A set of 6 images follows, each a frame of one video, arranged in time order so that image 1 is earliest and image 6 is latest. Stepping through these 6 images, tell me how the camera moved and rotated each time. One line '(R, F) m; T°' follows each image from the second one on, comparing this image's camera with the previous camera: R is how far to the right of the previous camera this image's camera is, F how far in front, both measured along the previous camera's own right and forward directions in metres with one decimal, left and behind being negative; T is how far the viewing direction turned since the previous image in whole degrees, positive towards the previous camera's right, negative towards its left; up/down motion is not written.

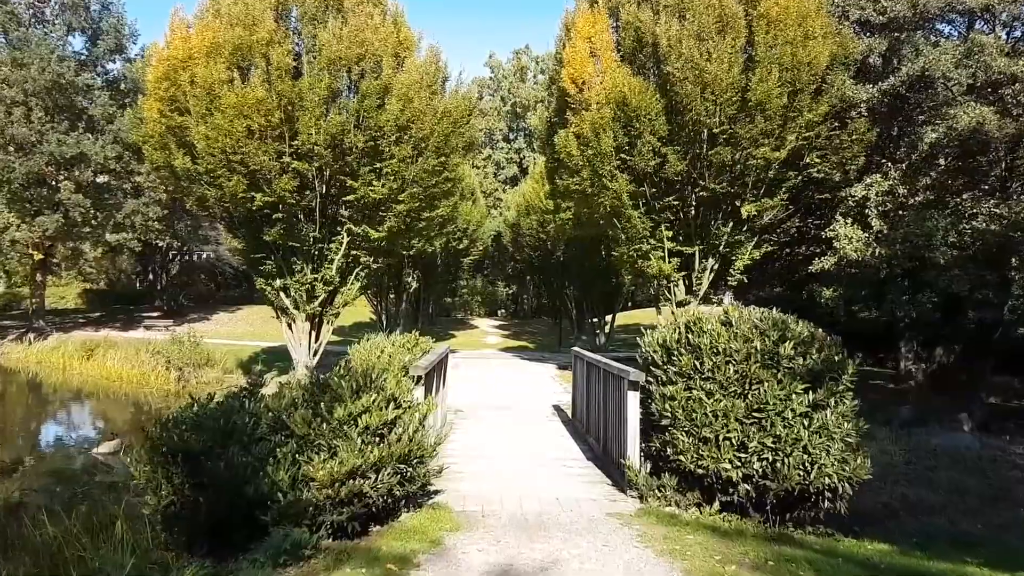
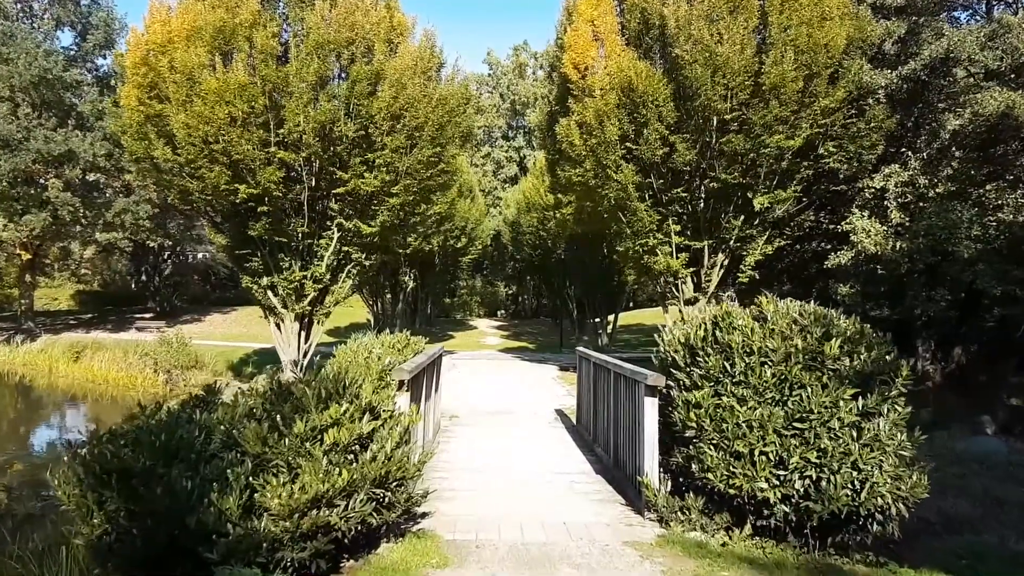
(0.0, +0.7) m; 0°
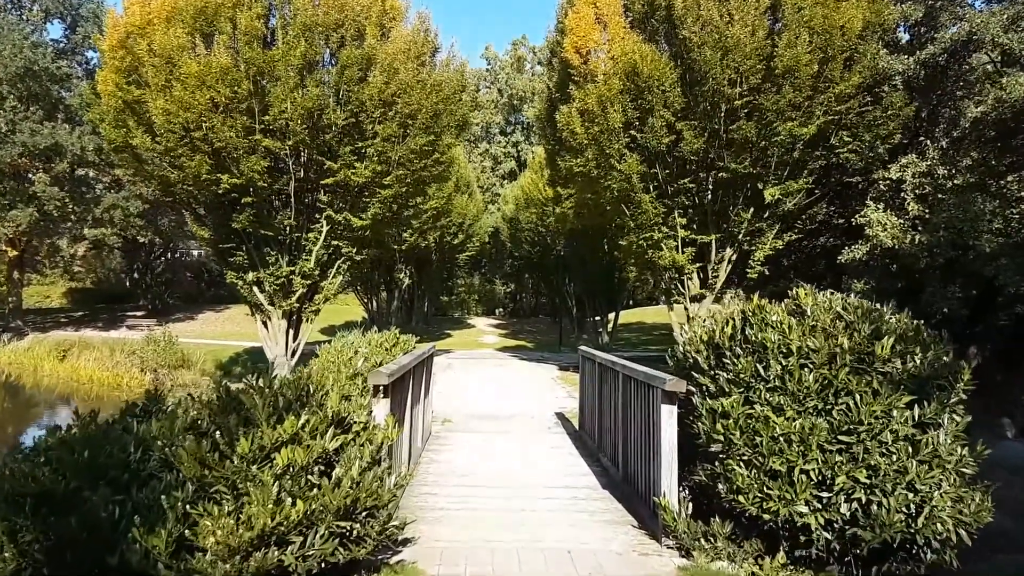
(0.0, +0.6) m; 0°
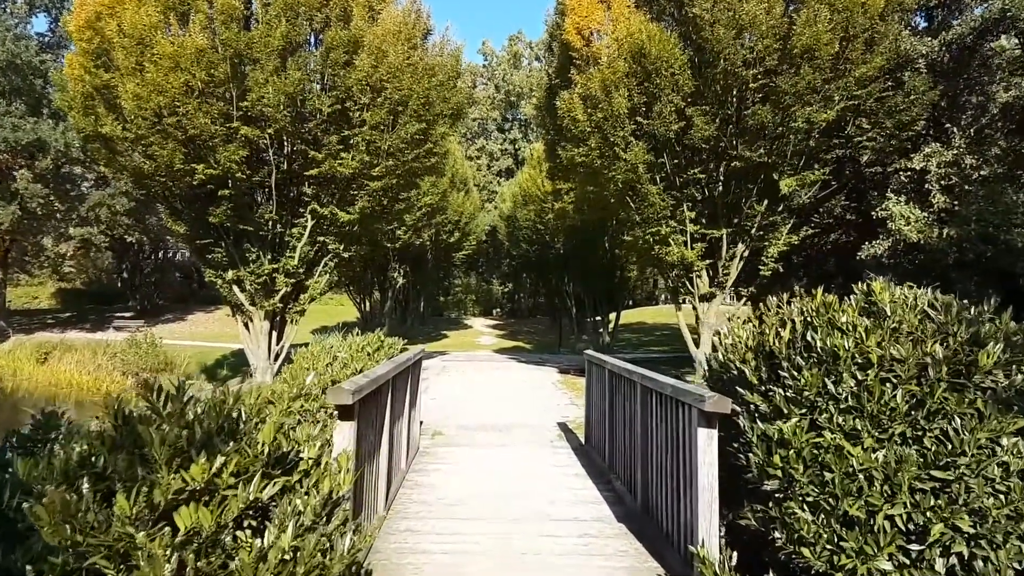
(0.0, +0.8) m; 0°
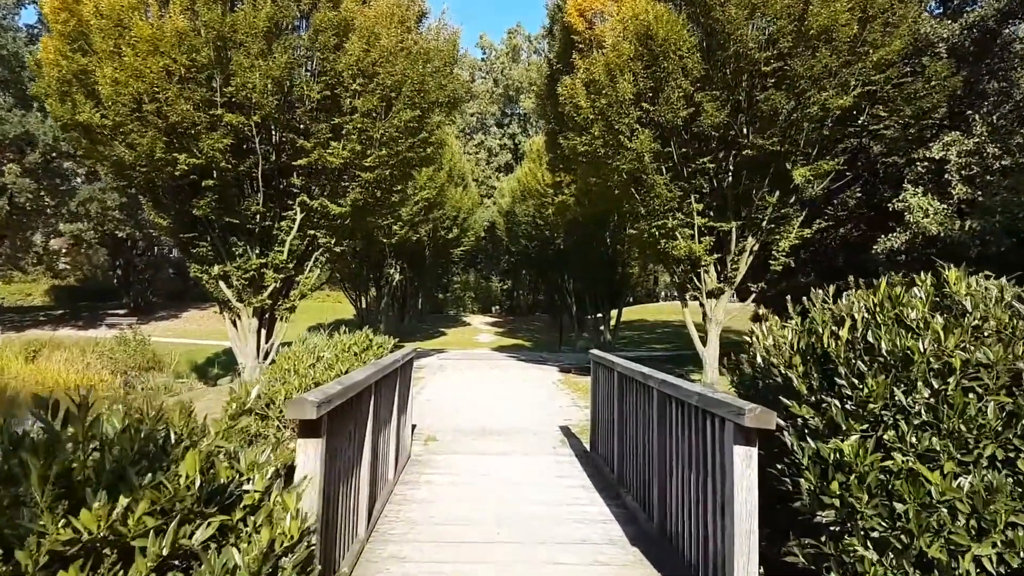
(0.0, +0.5) m; 0°
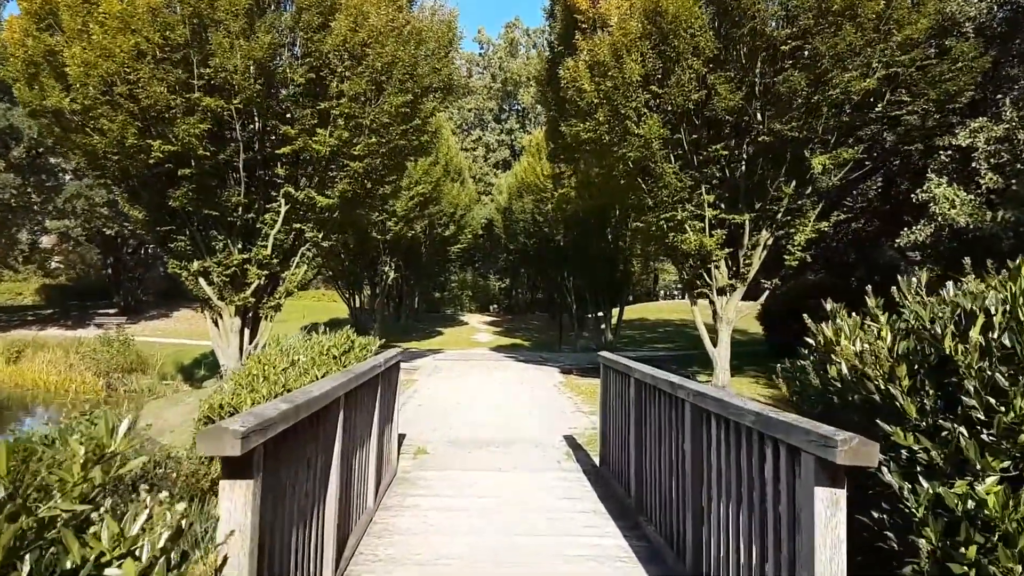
(0.0, +0.7) m; 0°
